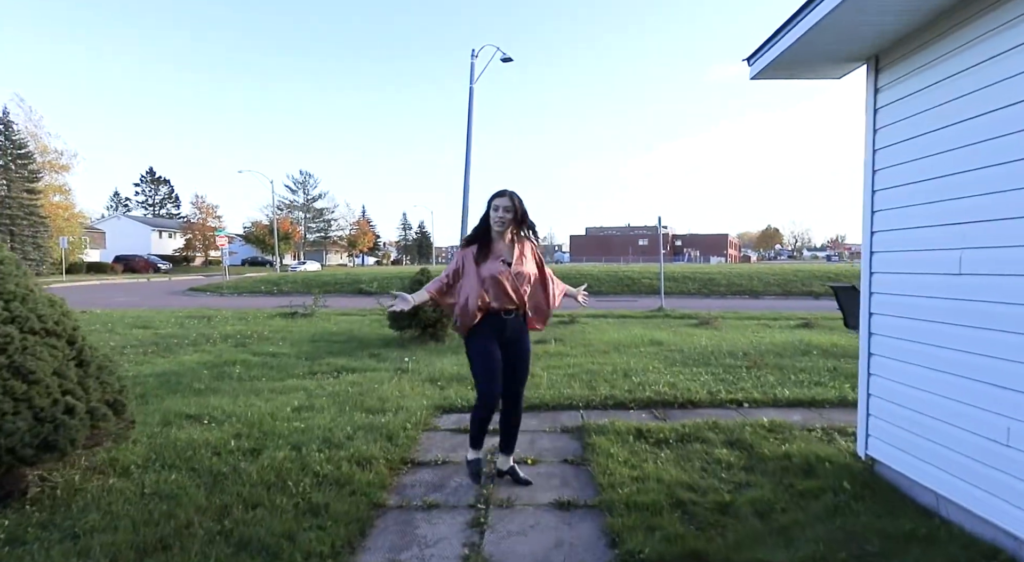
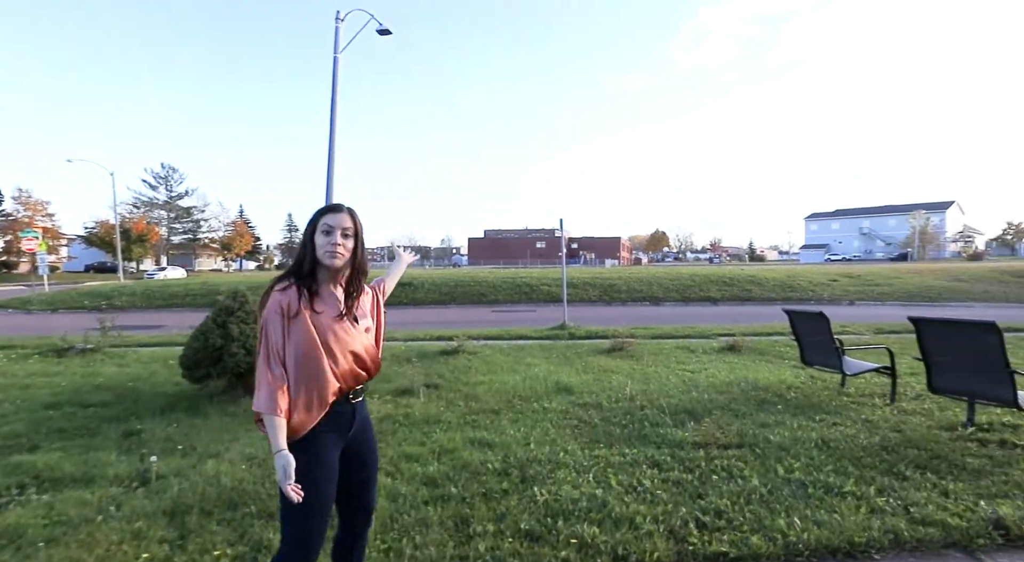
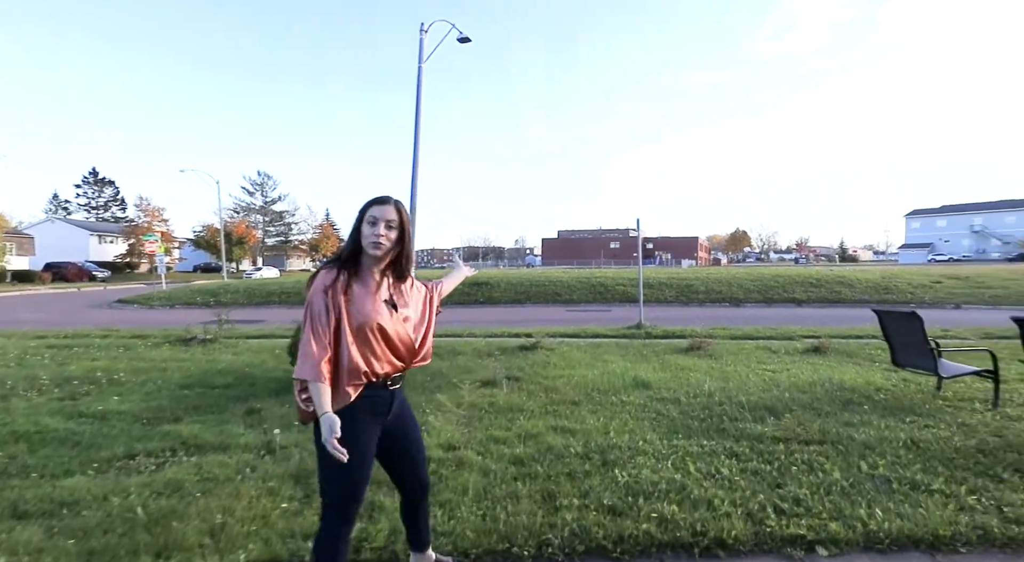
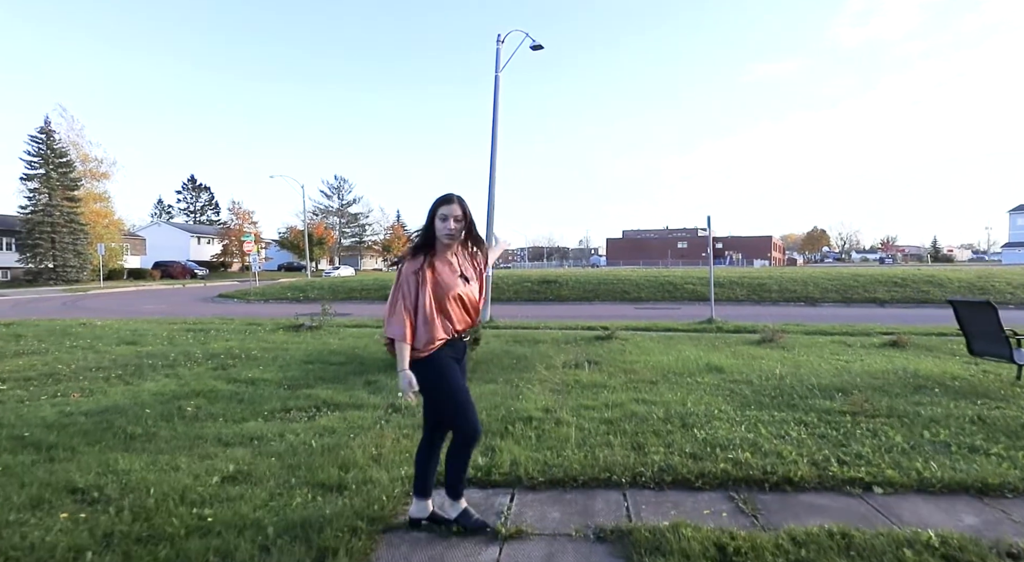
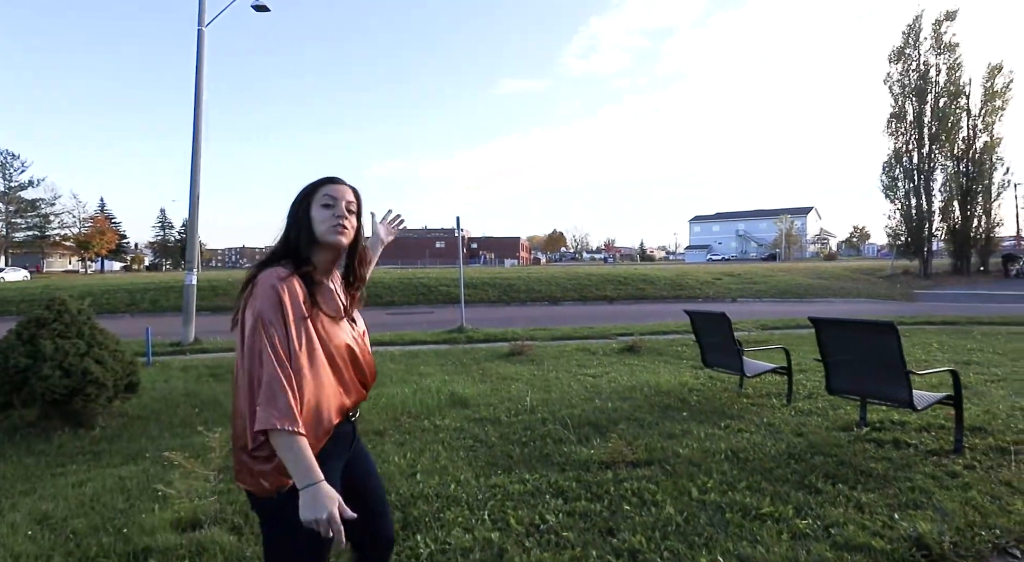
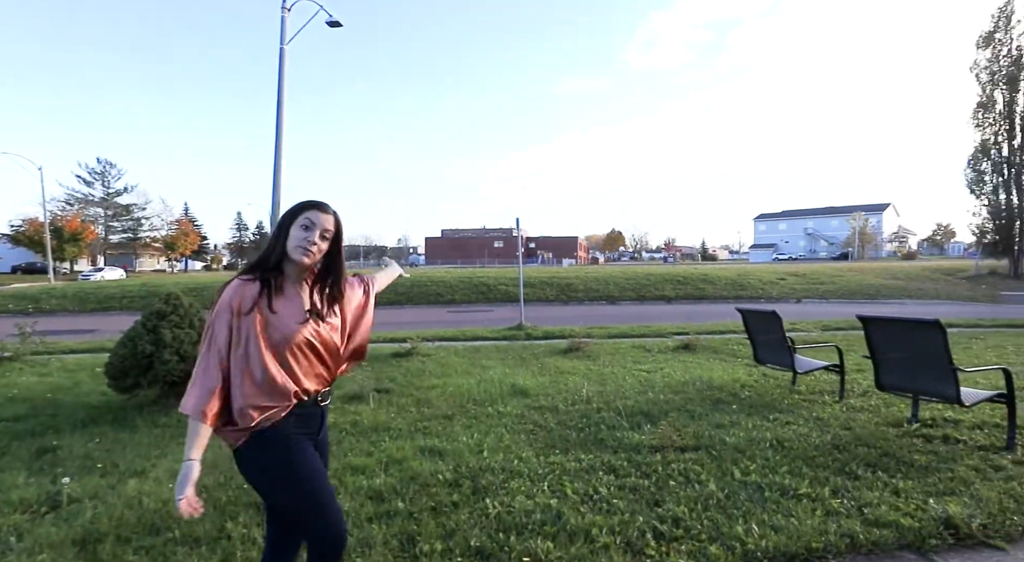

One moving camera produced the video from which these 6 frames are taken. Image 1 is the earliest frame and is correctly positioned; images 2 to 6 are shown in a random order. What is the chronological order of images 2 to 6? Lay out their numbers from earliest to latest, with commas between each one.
4, 3, 2, 6, 5
